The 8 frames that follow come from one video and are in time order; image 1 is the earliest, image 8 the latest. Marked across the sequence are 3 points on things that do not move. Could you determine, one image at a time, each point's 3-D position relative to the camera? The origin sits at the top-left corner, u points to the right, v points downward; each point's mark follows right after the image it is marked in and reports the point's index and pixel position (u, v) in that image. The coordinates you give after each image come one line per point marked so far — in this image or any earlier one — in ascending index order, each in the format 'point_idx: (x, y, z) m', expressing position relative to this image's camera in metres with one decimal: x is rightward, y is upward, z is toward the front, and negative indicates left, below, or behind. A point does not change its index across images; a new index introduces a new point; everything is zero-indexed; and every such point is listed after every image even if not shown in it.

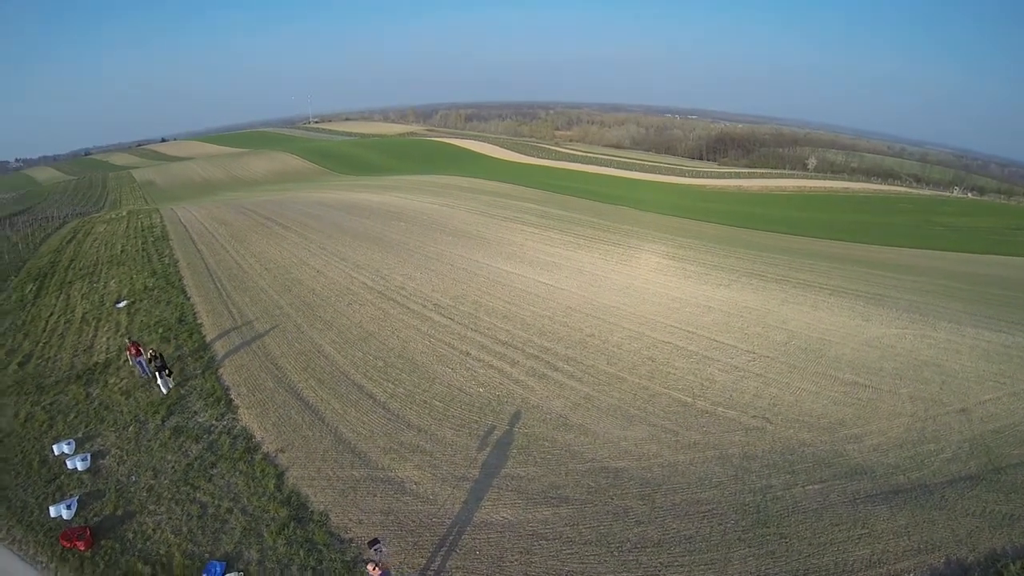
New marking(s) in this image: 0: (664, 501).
0: (+2.2, -3.1, +8.9) m
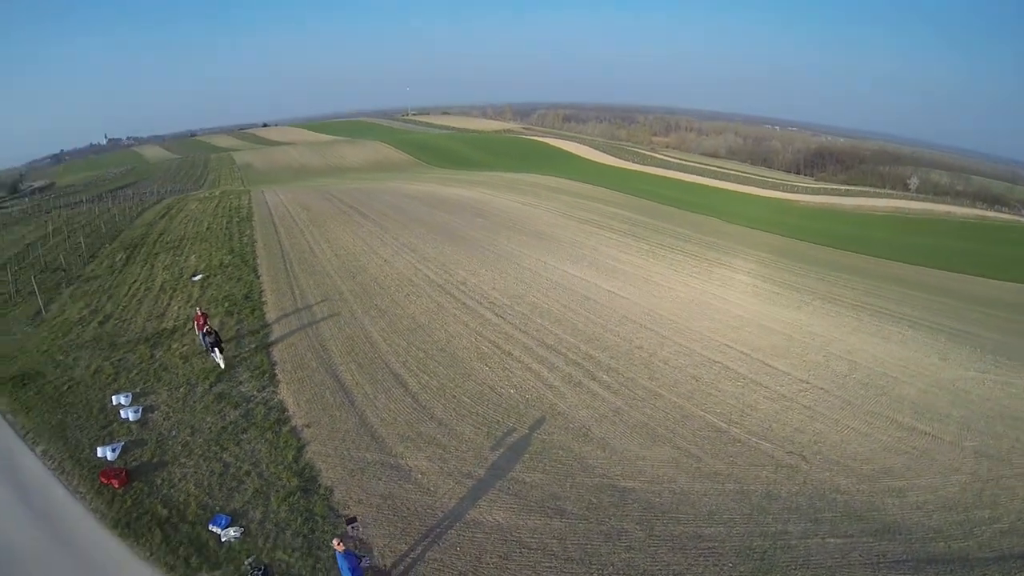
0: (+2.1, -3.4, +8.7) m
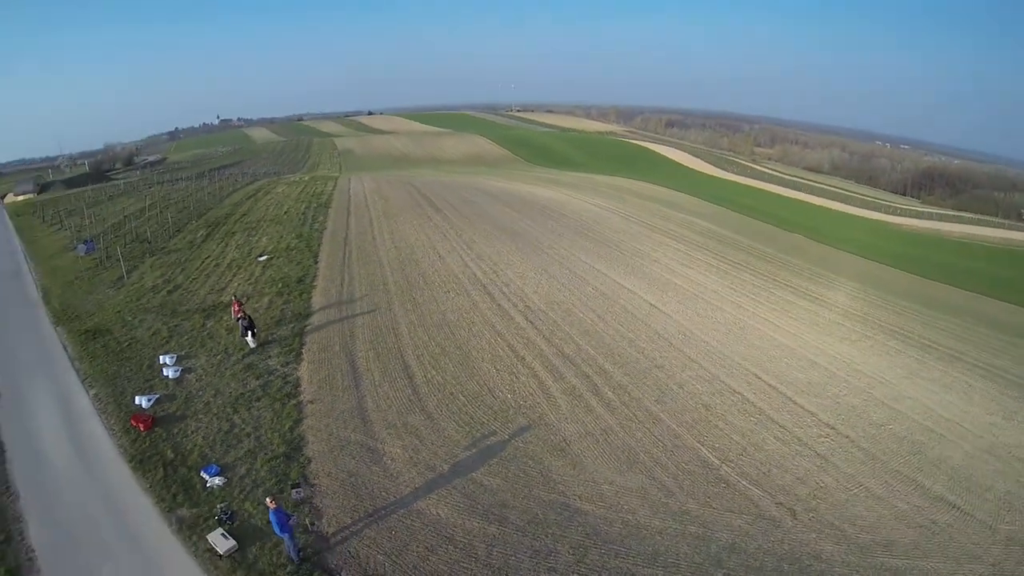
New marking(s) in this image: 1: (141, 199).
0: (+1.1, -3.8, +9.1) m
1: (-10.9, +2.7, +19.2) m
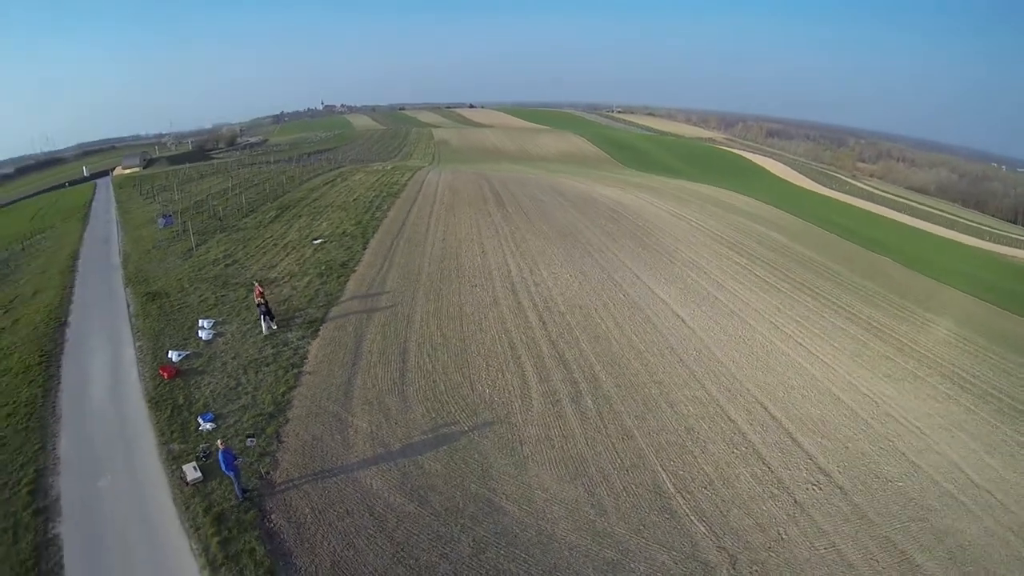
0: (-0.4, -4.0, +9.9) m
1: (-9.1, +3.7, +22.2) m
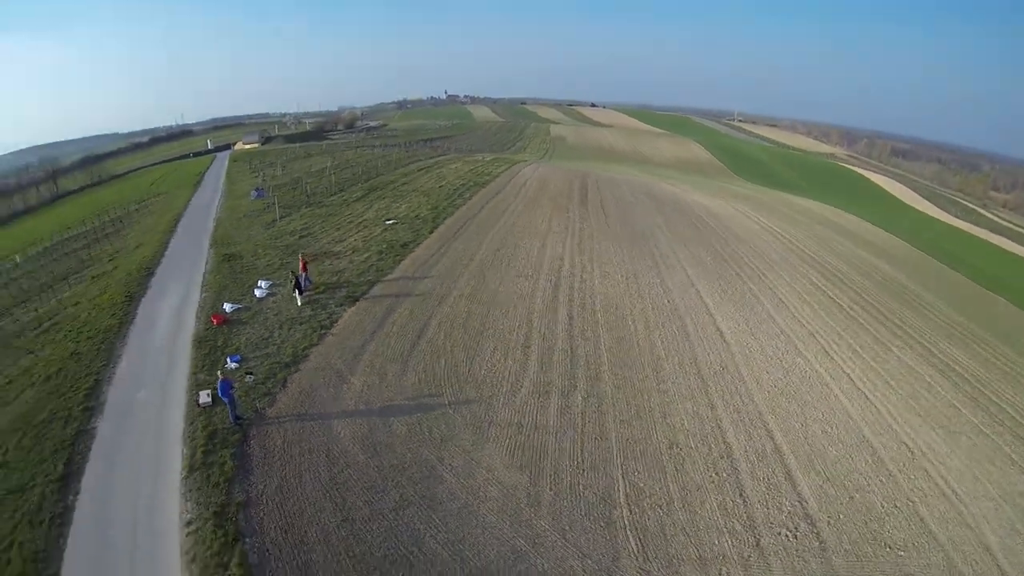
0: (-1.8, -3.7, +11.0) m
1: (-6.0, +4.9, +25.0) m
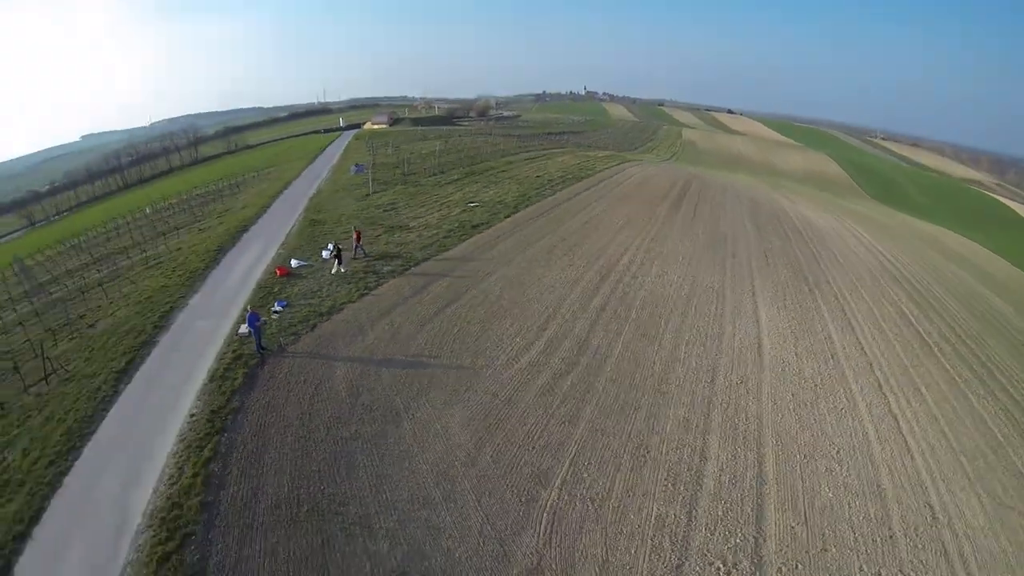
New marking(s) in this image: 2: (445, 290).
0: (-3.0, -3.0, +12.6) m
1: (-1.6, +5.9, +27.0) m
2: (-1.7, -0.1, +17.5) m
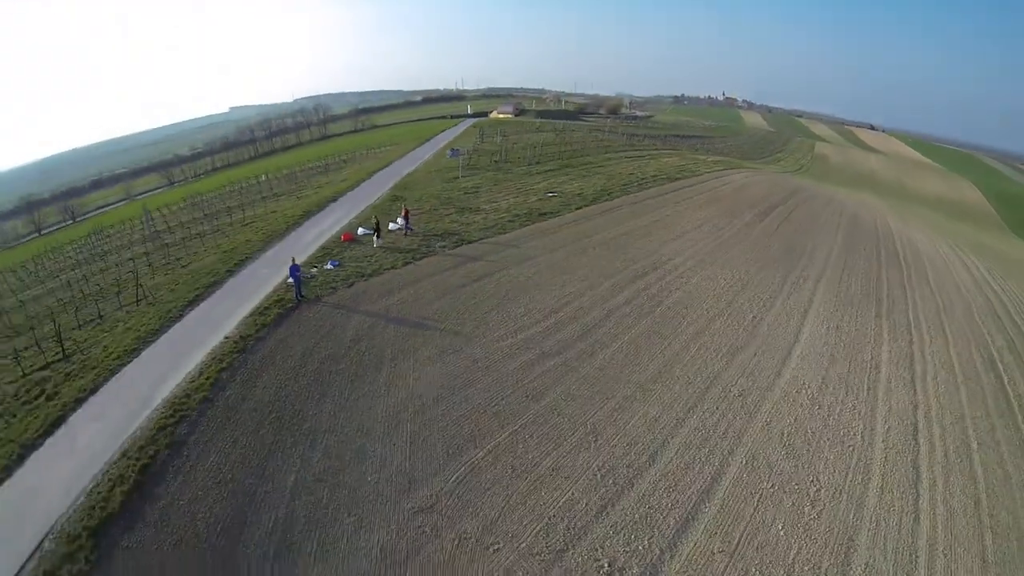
0: (-3.9, -2.0, +14.6) m
1: (+3.3, +6.2, +27.7) m
2: (-0.8, +0.6, +18.8) m
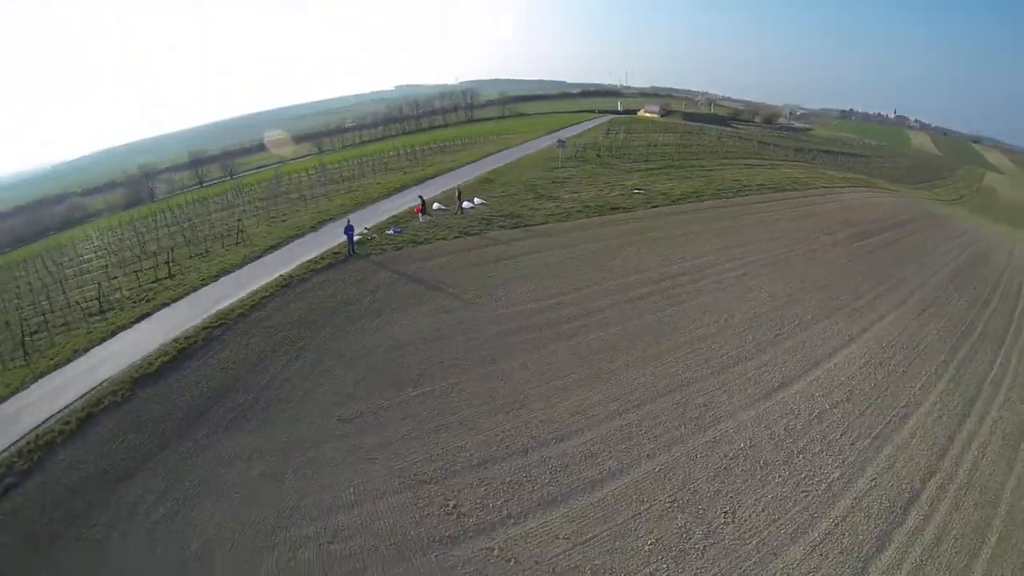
0: (-4.3, -0.5, +17.1) m
1: (+8.6, +5.7, +26.3) m
2: (+0.6, +1.2, +19.7) m
